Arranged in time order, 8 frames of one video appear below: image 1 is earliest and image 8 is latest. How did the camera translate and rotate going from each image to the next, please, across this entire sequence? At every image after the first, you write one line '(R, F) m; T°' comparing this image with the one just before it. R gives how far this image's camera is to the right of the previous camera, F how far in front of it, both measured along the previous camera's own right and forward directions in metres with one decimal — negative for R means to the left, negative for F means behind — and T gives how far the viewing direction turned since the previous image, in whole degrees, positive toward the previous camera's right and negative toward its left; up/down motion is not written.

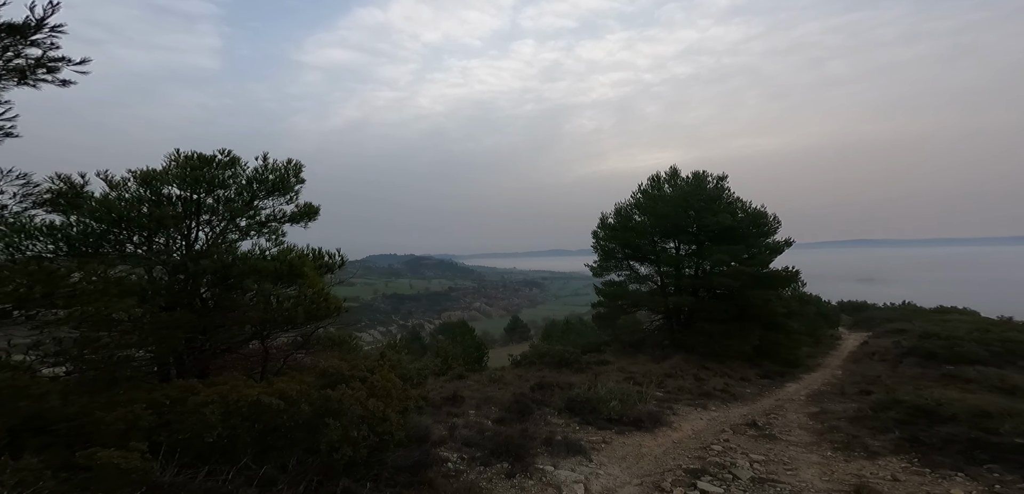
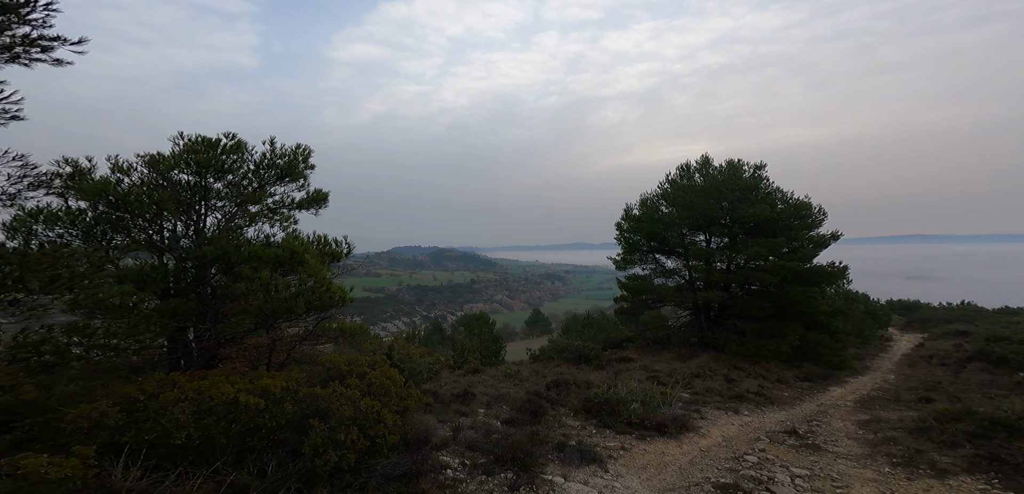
(+0.1, +0.6) m; -2°
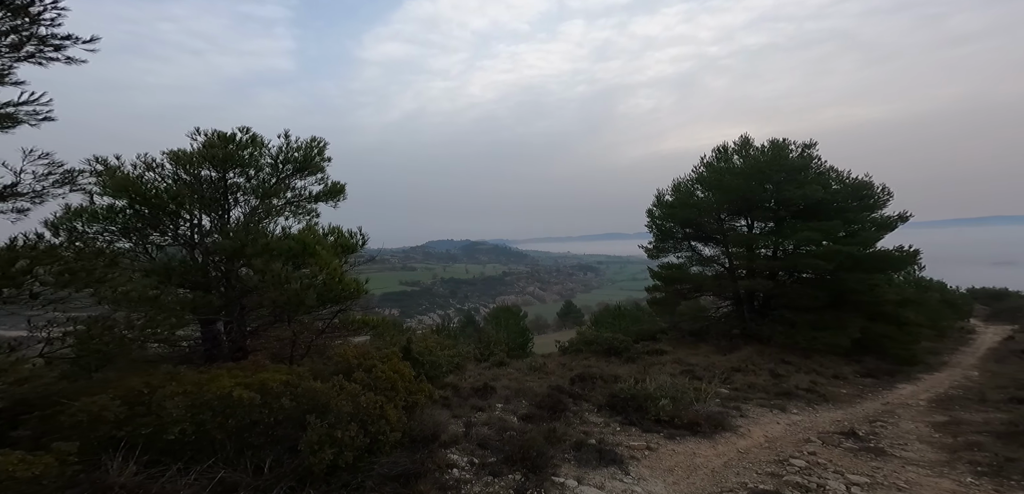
(+0.2, +0.4) m; -3°
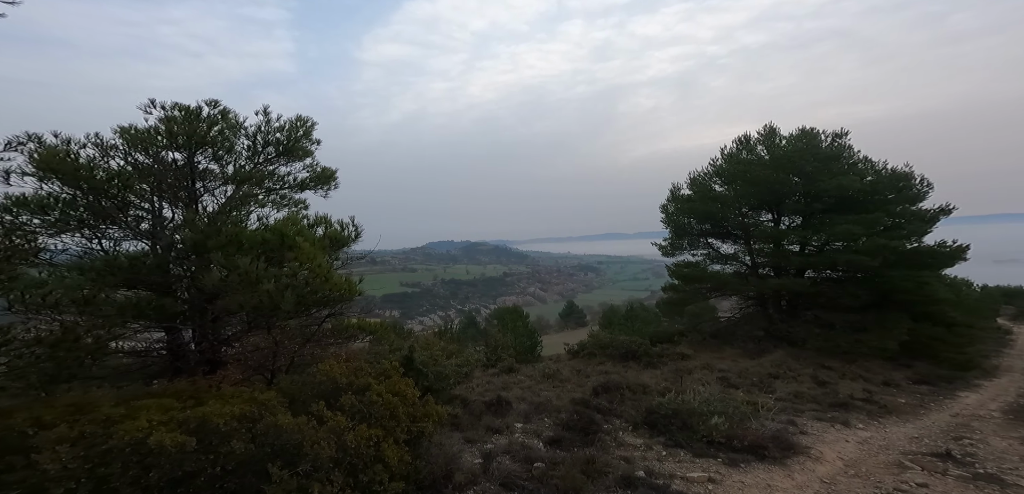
(-0.3, +1.2) m; 0°
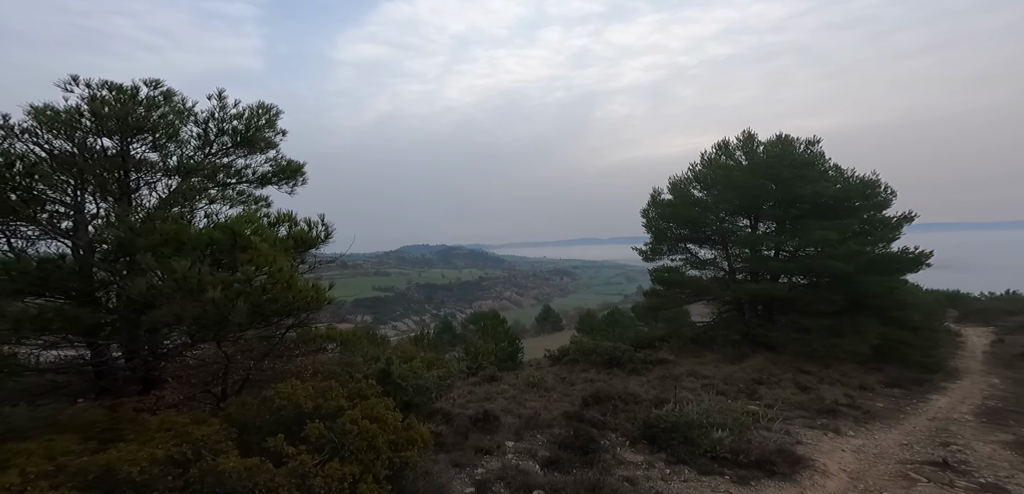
(-0.2, +0.4) m; +3°
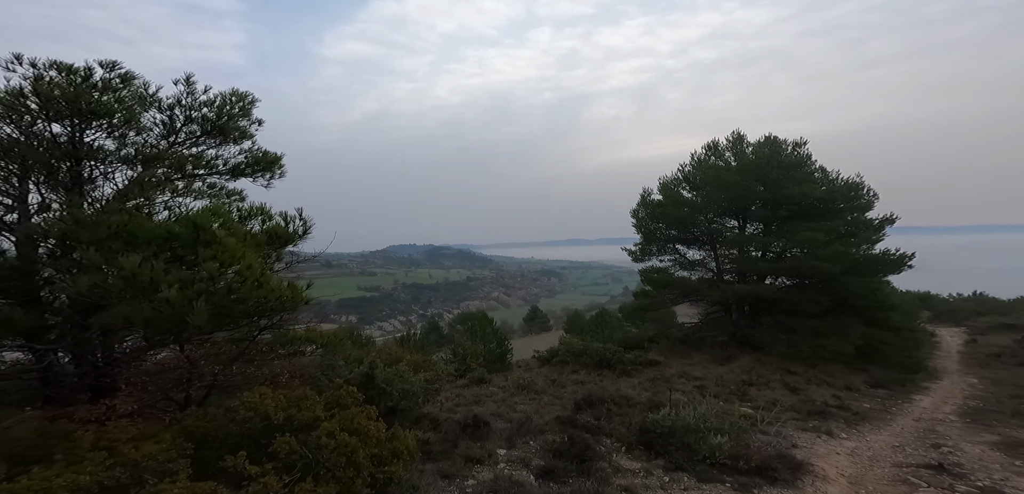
(0.0, +0.3) m; +1°
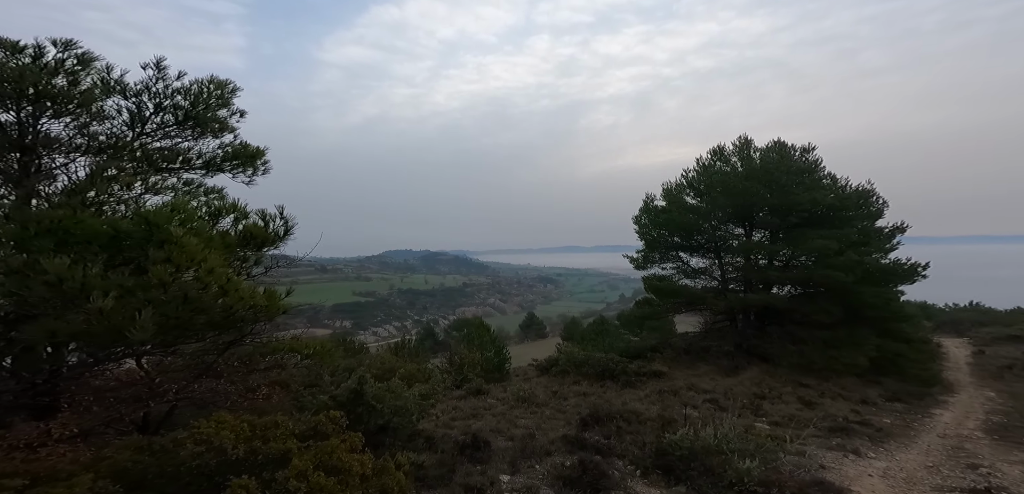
(-0.1, +0.6) m; 0°
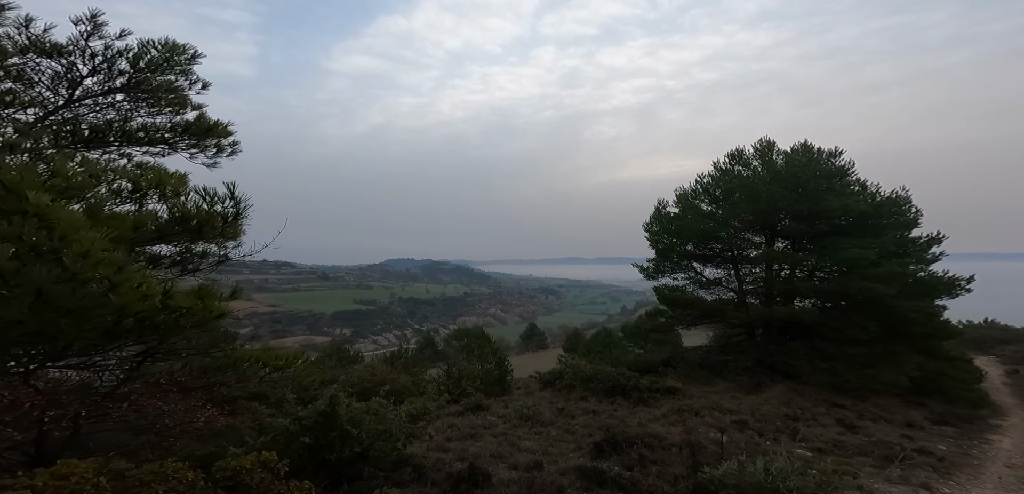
(-0.1, +1.0) m; 0°
